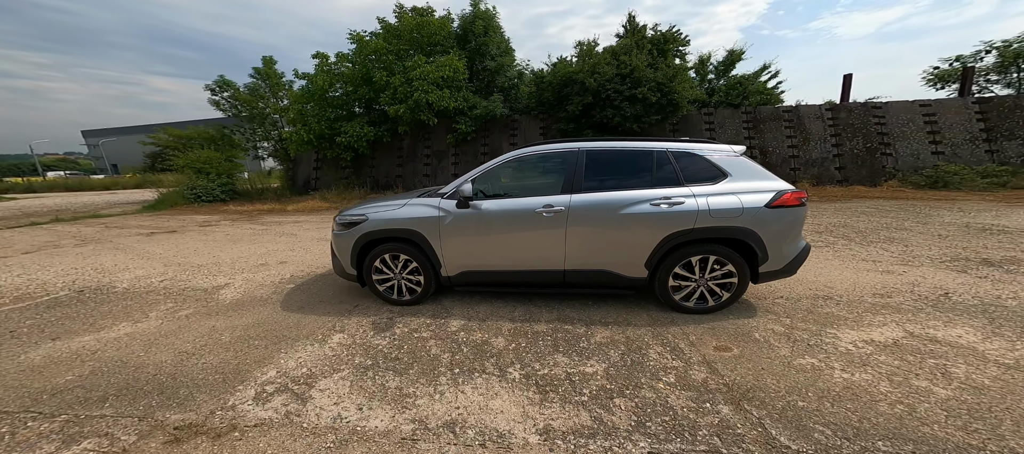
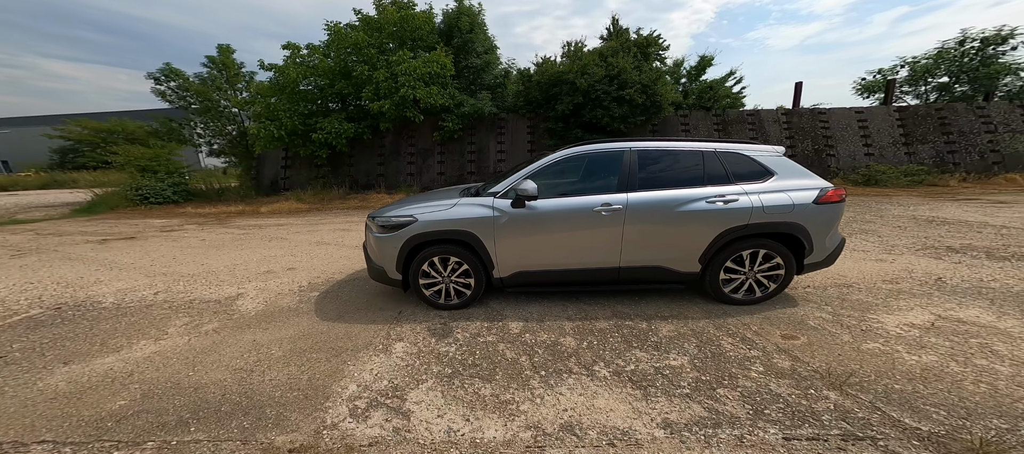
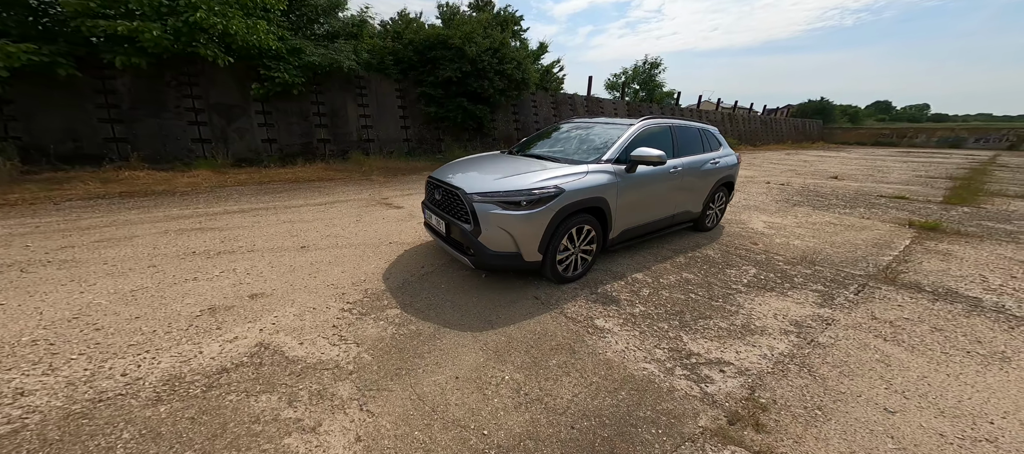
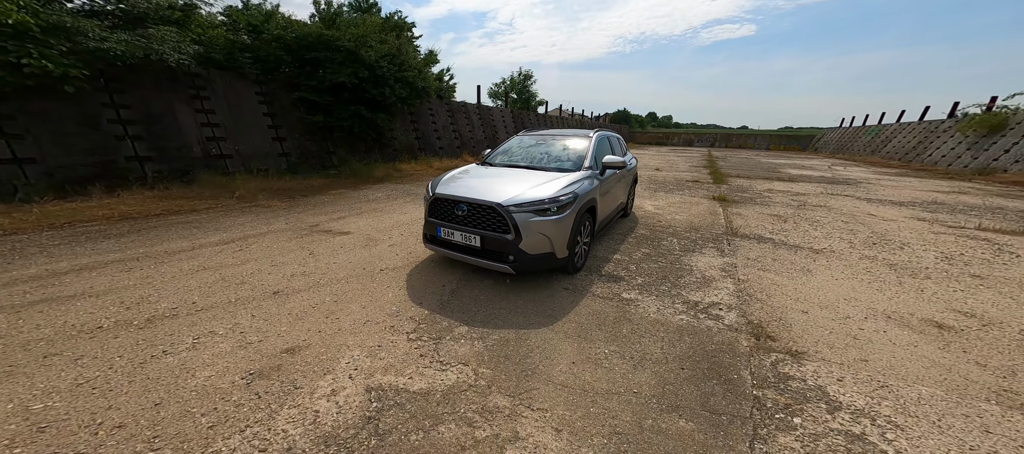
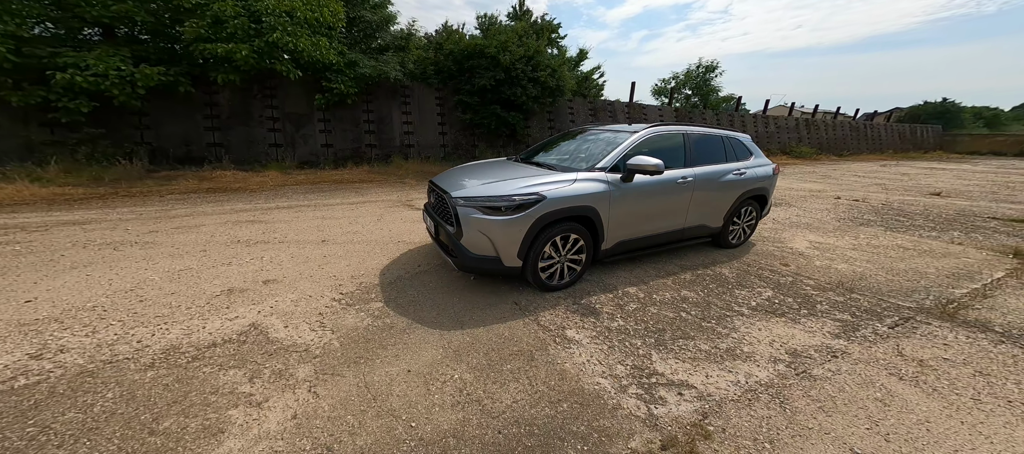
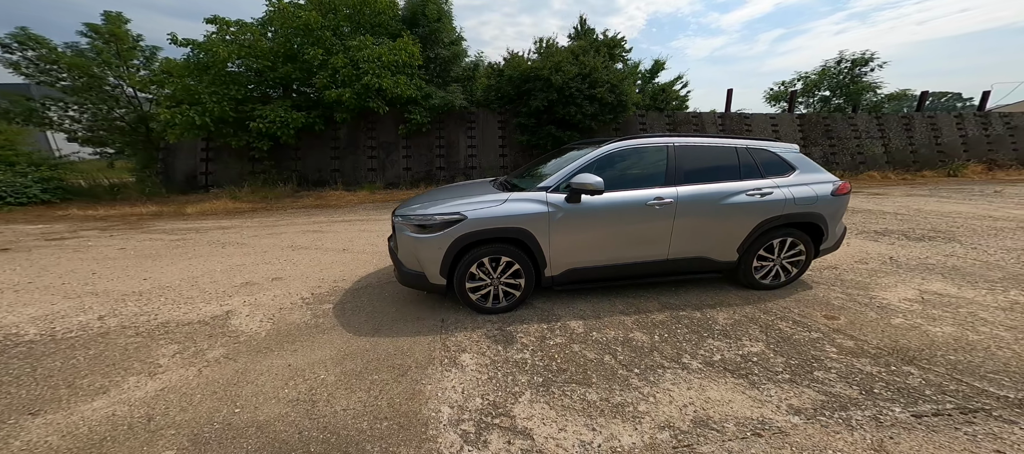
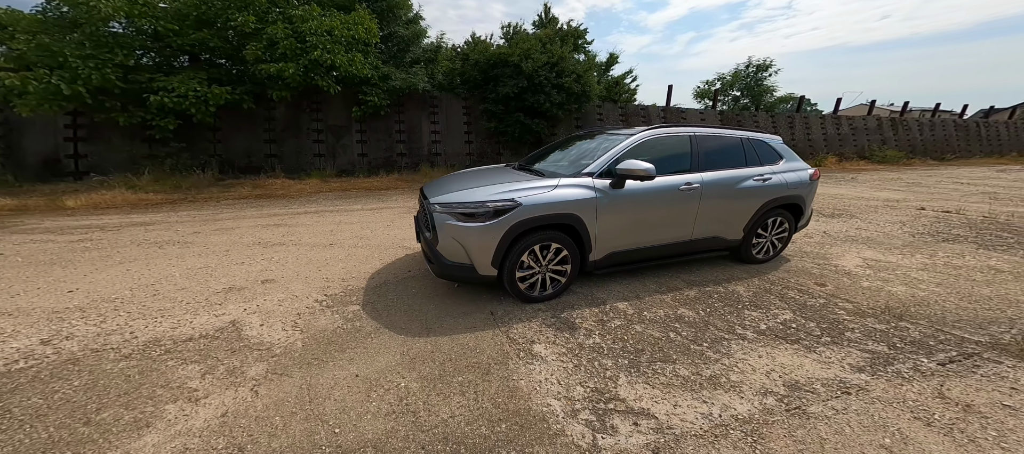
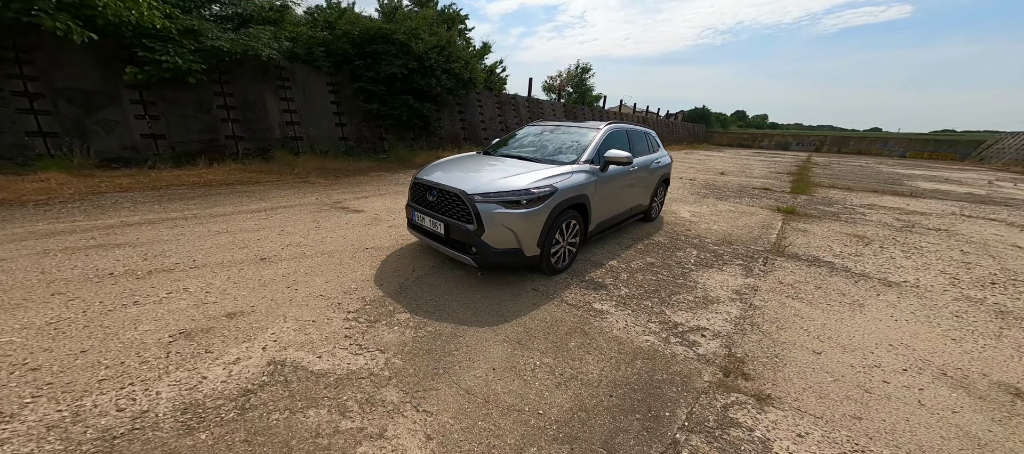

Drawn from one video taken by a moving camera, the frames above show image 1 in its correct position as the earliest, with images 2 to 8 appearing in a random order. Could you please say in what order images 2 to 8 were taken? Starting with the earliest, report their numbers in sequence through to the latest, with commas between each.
2, 6, 7, 5, 3, 8, 4
